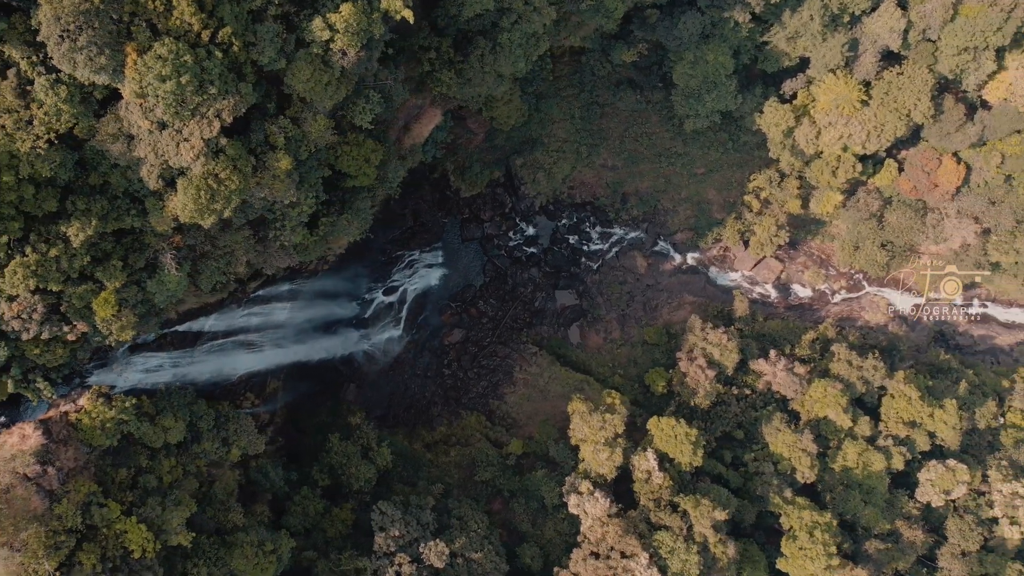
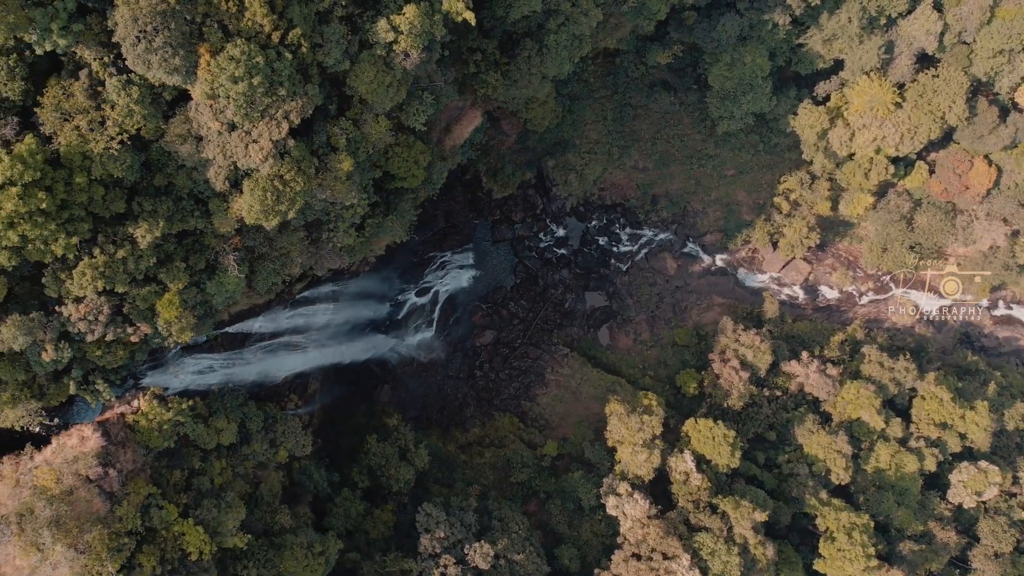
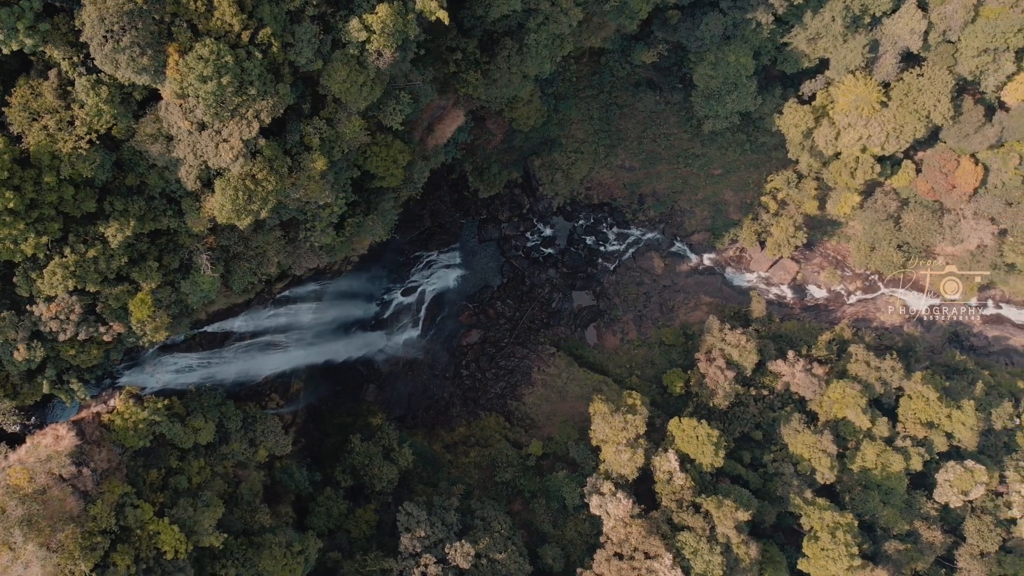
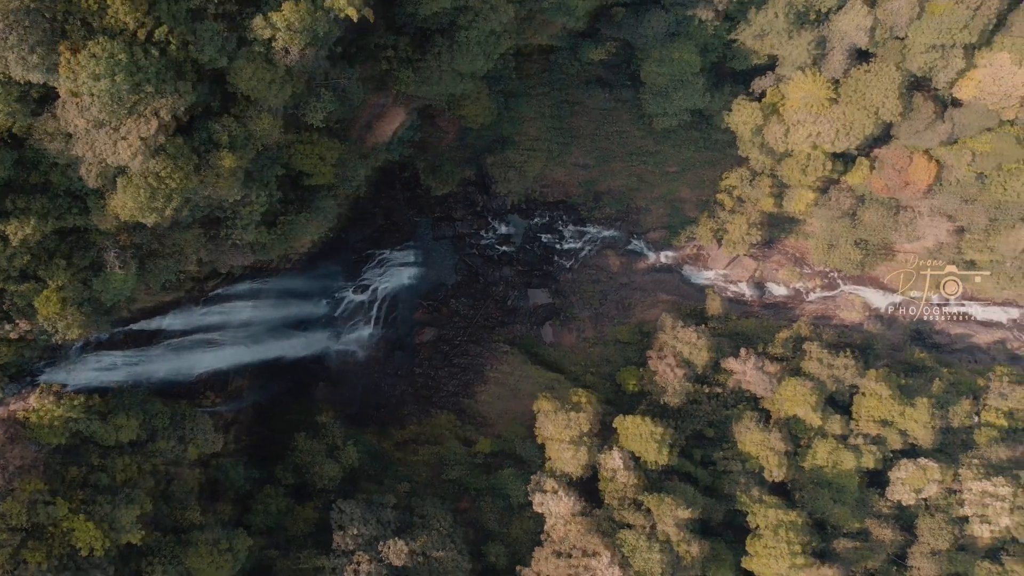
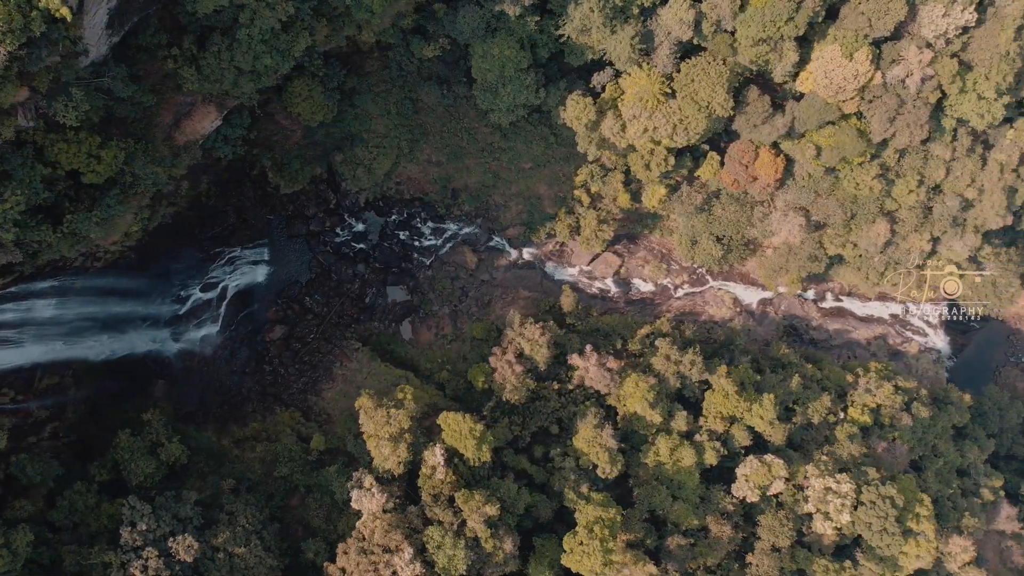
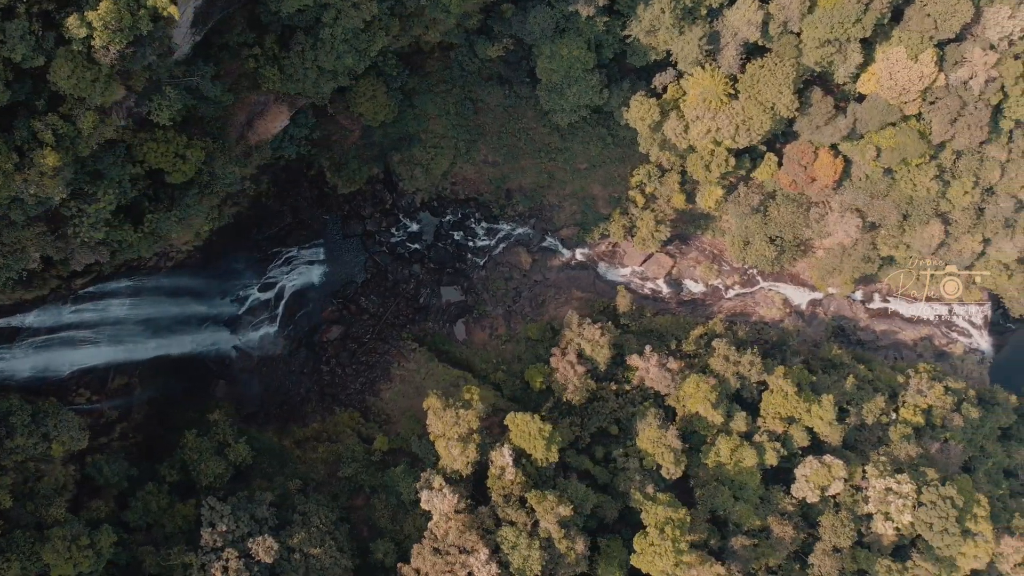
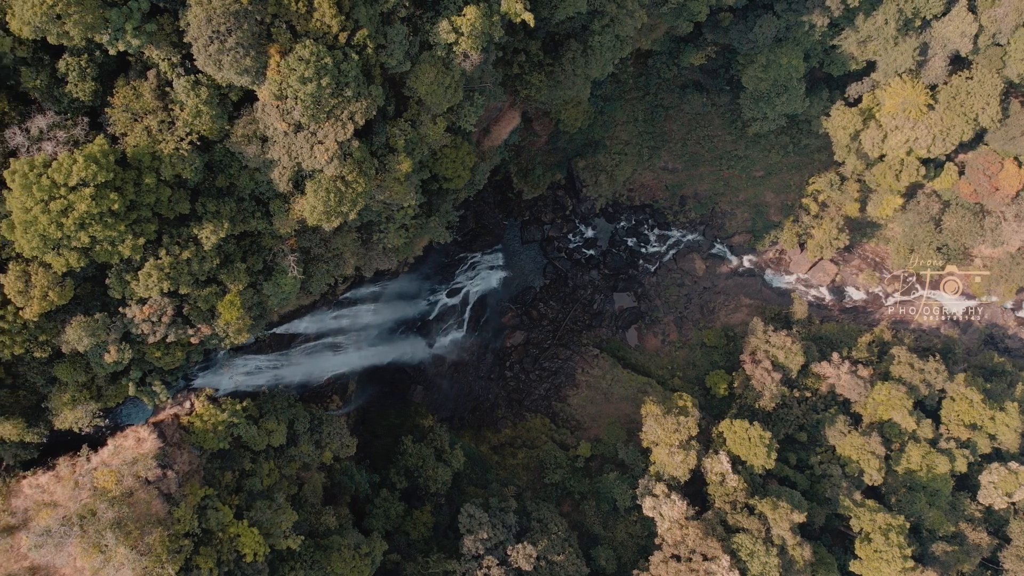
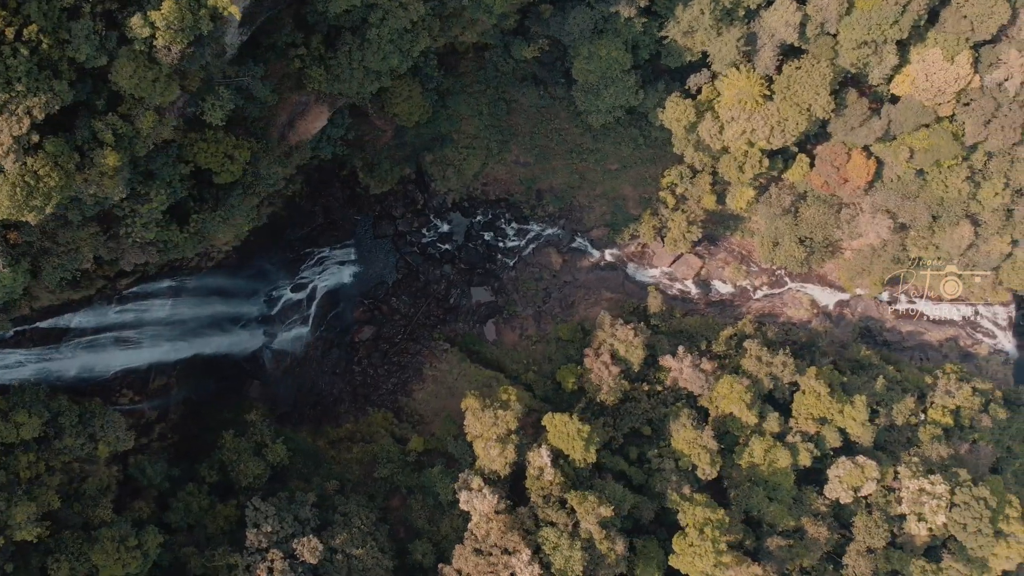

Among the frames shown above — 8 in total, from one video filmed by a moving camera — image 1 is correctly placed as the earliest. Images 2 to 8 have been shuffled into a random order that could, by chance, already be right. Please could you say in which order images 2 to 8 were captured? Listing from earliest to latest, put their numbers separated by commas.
2, 7, 3, 4, 8, 6, 5
